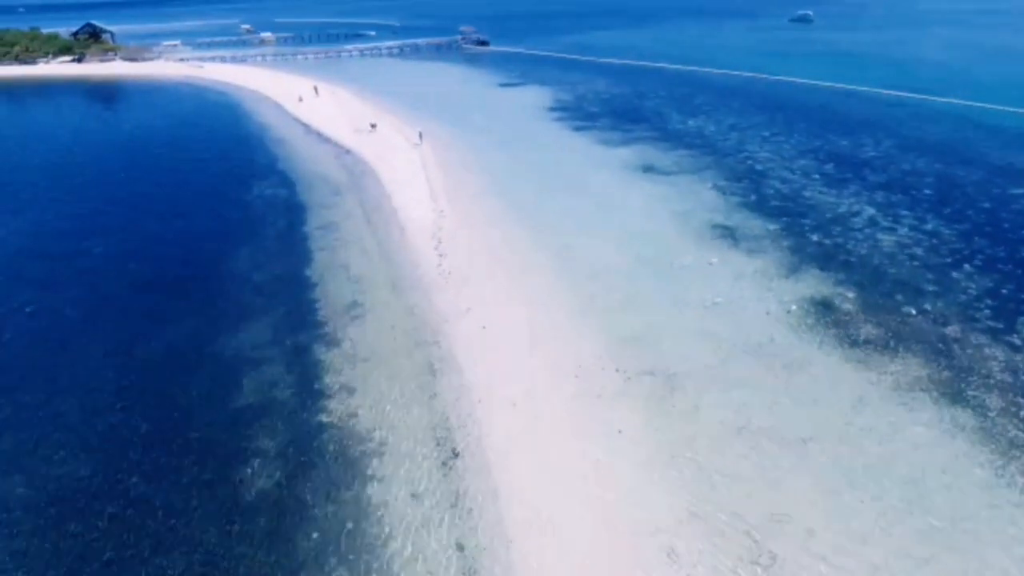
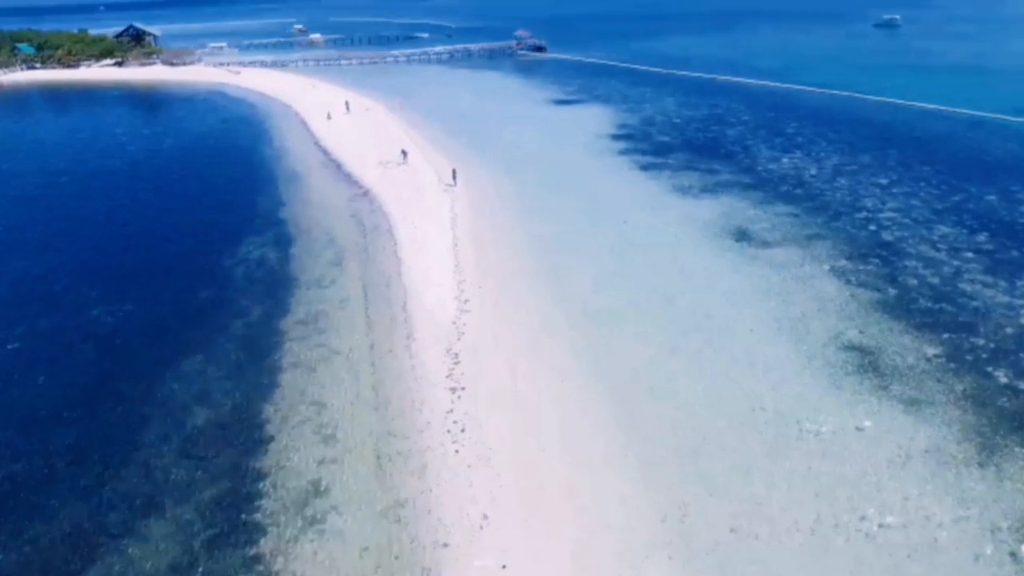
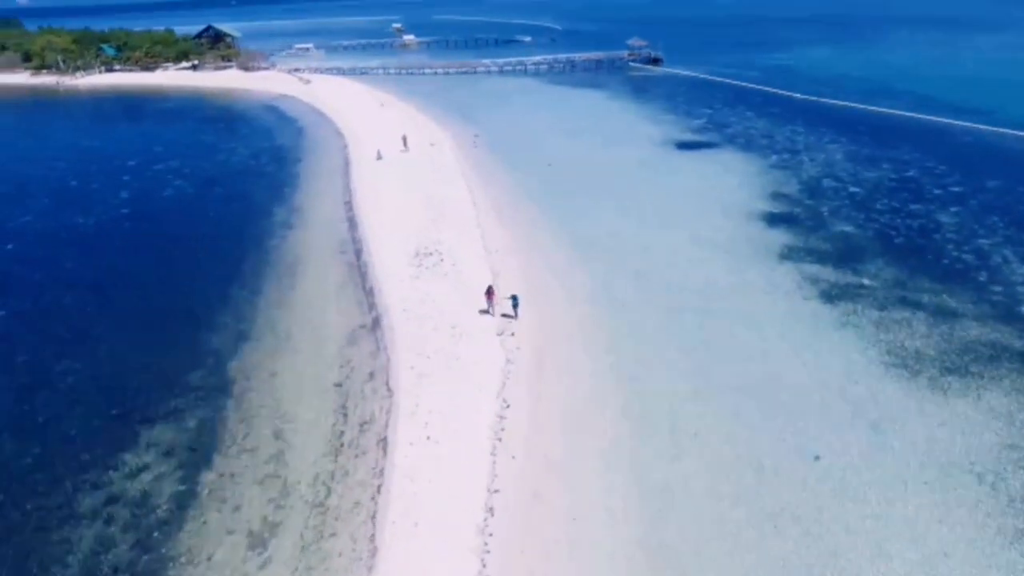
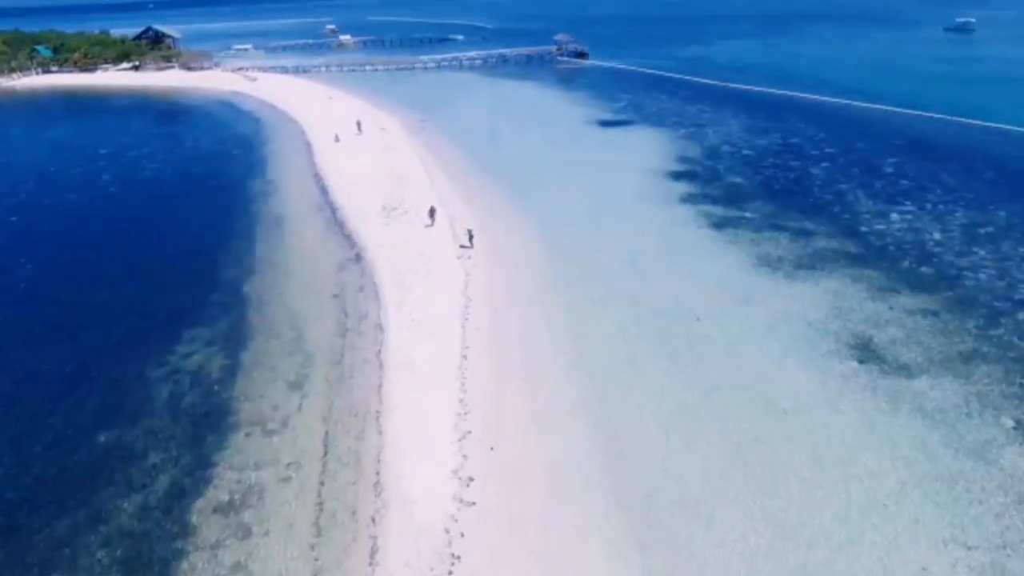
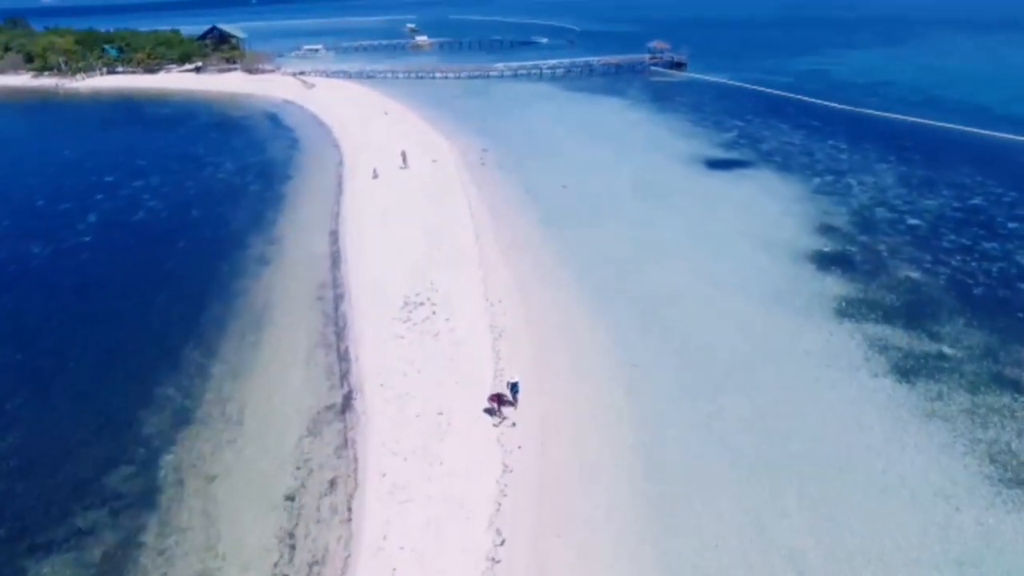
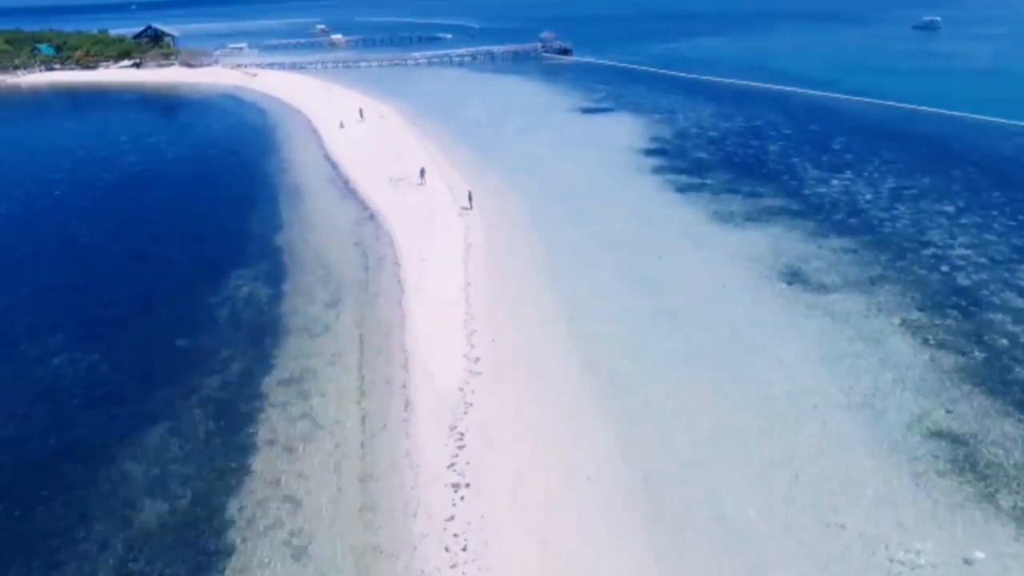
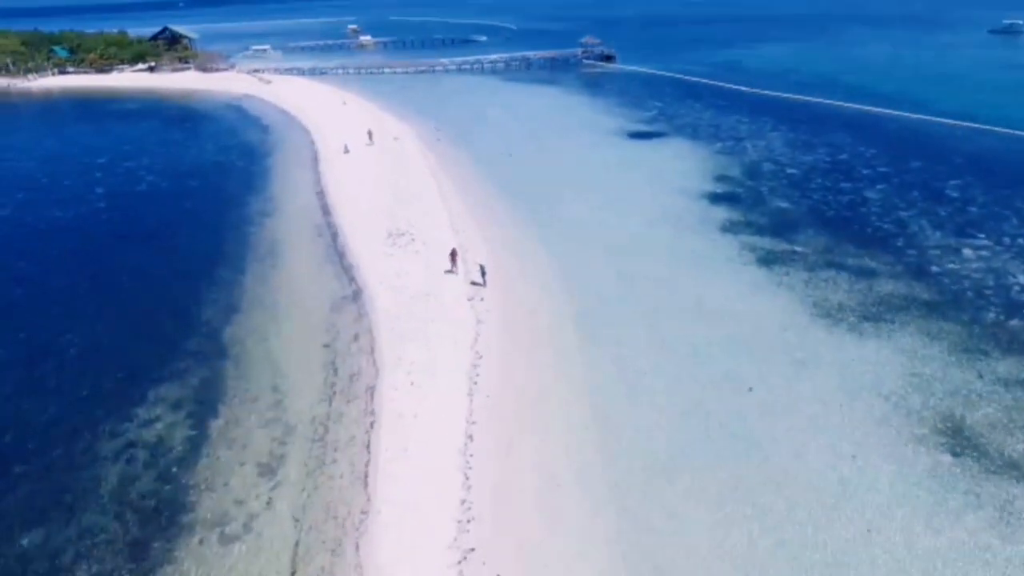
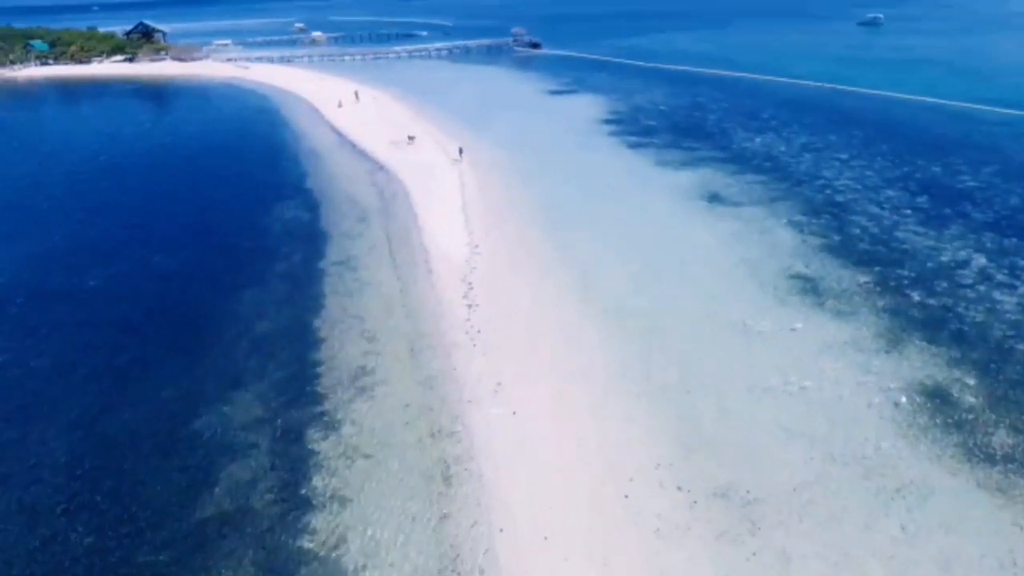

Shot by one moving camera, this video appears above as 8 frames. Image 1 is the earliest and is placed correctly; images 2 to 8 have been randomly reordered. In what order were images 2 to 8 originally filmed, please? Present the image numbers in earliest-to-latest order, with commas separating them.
8, 2, 6, 4, 7, 3, 5
